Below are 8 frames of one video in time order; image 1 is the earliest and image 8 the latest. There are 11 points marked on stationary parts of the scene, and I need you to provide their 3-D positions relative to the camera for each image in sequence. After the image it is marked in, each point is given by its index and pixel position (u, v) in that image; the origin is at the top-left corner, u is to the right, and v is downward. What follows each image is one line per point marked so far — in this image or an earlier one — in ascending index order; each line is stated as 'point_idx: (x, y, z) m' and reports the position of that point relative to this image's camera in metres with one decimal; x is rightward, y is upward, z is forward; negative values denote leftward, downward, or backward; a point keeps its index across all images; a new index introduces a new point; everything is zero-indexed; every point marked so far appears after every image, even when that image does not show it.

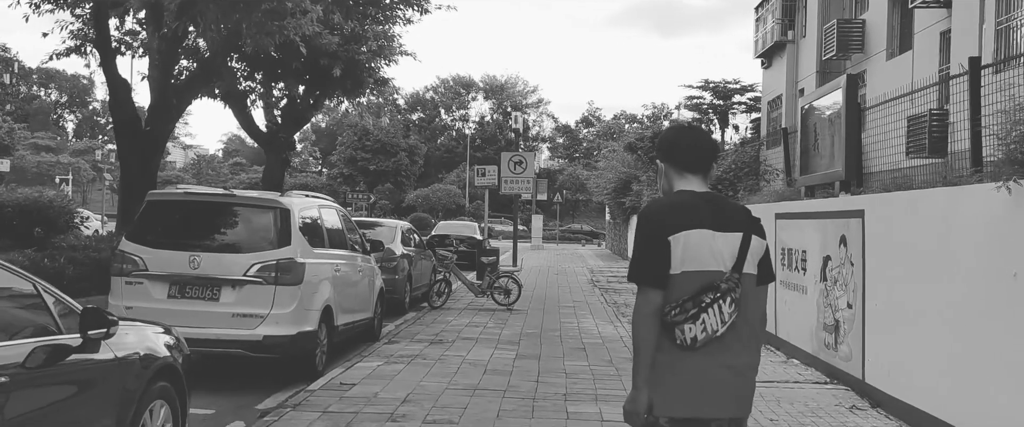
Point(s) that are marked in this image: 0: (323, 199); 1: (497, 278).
0: (-1.9, +0.1, +8.1) m
1: (-0.2, -1.0, +12.3) m
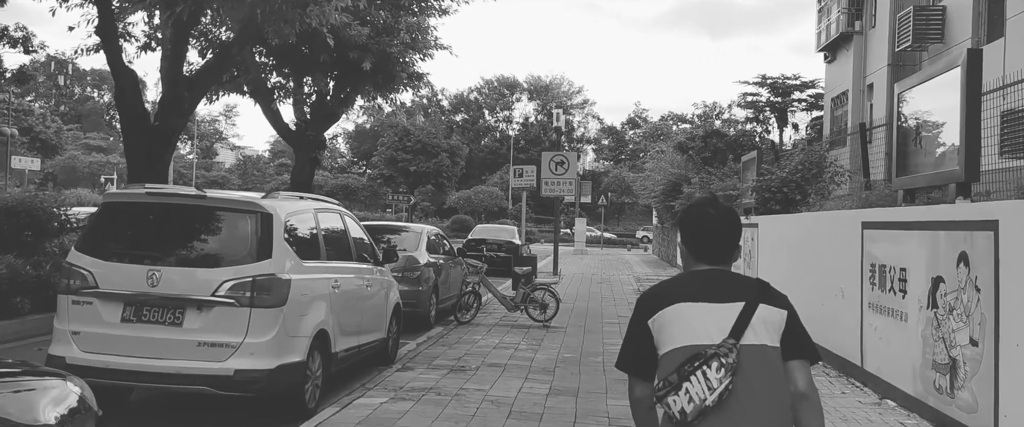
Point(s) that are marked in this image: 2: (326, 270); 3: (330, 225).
0: (-1.6, +0.1, +6.9) m
1: (+0.3, -1.1, +11.0) m
2: (-1.5, -0.5, +6.3) m
3: (-1.6, -0.1, +6.8) m
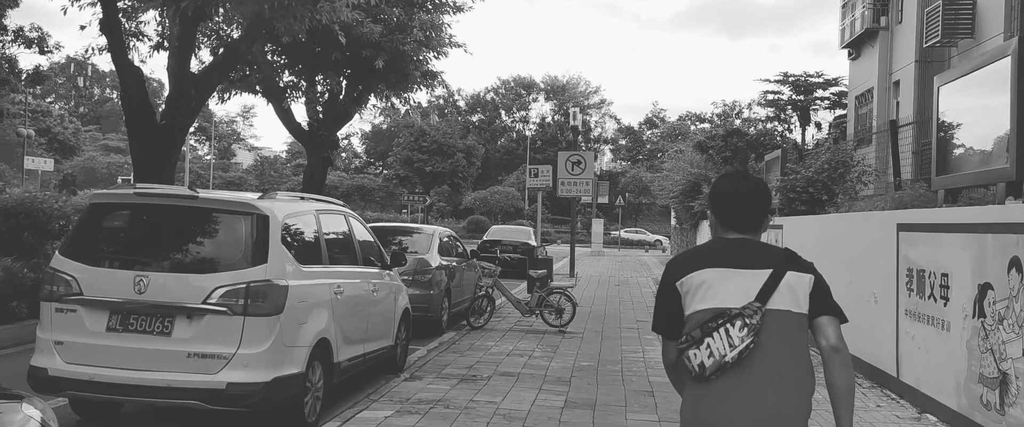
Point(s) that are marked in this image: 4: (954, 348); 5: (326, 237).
0: (-1.5, +0.1, +6.5) m
1: (+0.5, -1.1, +10.6) m
2: (-1.4, -0.5, +5.9) m
3: (-1.5, -0.1, +6.4) m
4: (+3.3, -1.0, +6.0) m
5: (-1.4, -0.2, +6.2) m
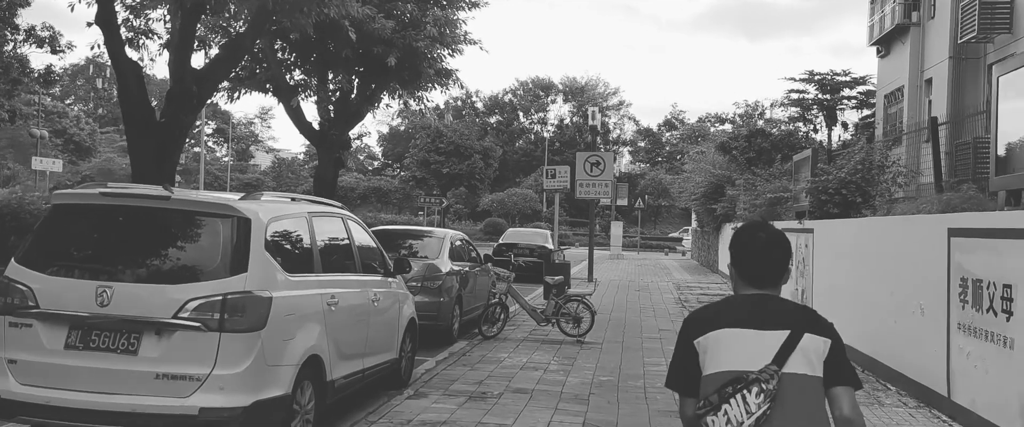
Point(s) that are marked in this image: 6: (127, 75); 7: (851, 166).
0: (-1.4, +0.1, +6.0) m
1: (+0.7, -1.1, +10.0) m
2: (-1.3, -0.5, +5.4) m
3: (-1.4, -0.1, +5.9) m
4: (+3.4, -1.0, +5.3) m
5: (-1.4, -0.2, +5.6) m
6: (-5.3, +1.9, +10.9) m
7: (+5.6, +0.8, +13.2) m
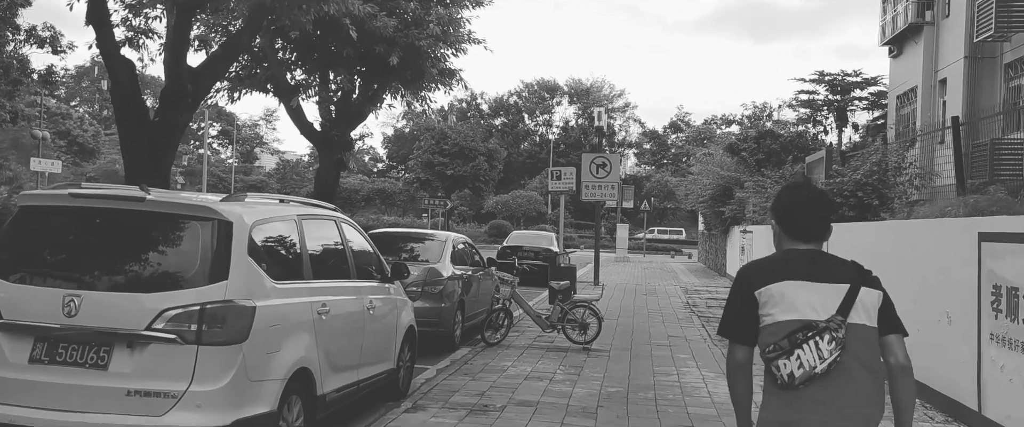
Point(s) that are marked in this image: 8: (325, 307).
0: (-1.4, 0.0, +5.6) m
1: (+0.7, -1.1, +9.7) m
2: (-1.3, -0.5, +5.0) m
3: (-1.3, -0.2, +5.5) m
4: (+3.4, -1.1, +4.9) m
5: (-1.3, -0.2, +5.3) m
6: (-5.2, +1.9, +10.6) m
7: (+5.7, +0.8, +12.8) m
8: (-1.2, -0.6, +5.1) m
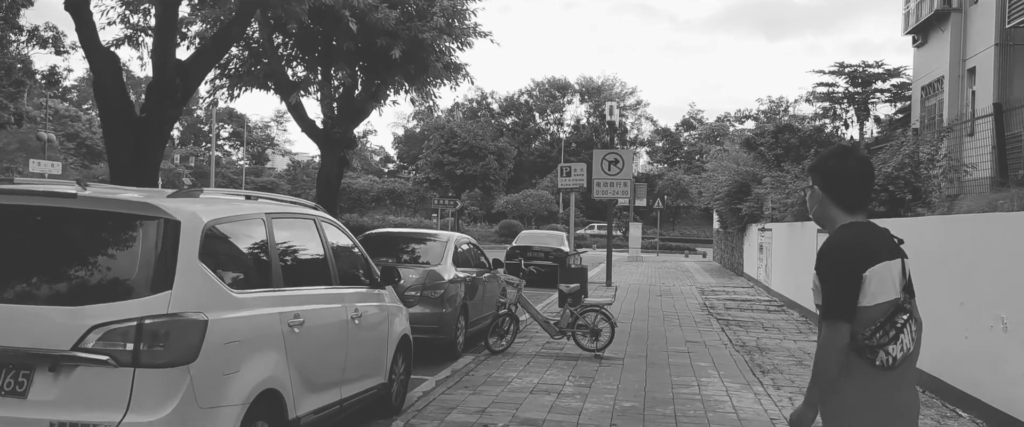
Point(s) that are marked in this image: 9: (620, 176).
0: (-1.4, 0.0, +5.0) m
1: (+0.8, -1.1, +9.0) m
2: (-1.3, -0.5, +4.4) m
3: (-1.3, -0.1, +4.9) m
4: (+3.4, -1.0, +4.2) m
5: (-1.3, -0.2, +4.7) m
6: (-5.1, +1.8, +10.0) m
7: (+5.8, +0.8, +12.0) m
8: (-1.2, -0.6, +4.5) m
9: (+2.7, +0.9, +19.6) m
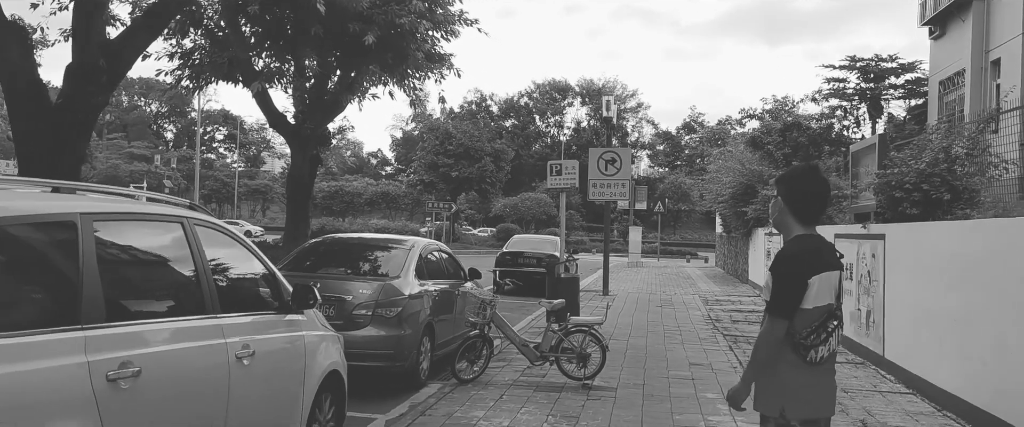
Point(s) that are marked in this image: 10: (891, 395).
0: (-1.7, 0.0, +3.6) m
1: (+0.5, -1.1, +7.6) m
2: (-1.5, -0.5, +3.0) m
3: (-1.6, -0.1, +3.5) m
4: (+3.1, -1.0, +2.8) m
5: (-1.6, -0.2, +3.3) m
6: (-5.4, +1.8, +8.6) m
7: (+5.5, +0.8, +10.6) m
8: (-1.5, -0.6, +3.1) m
9: (+2.4, +0.8, +18.2) m
10: (+3.6, -1.7, +7.5) m
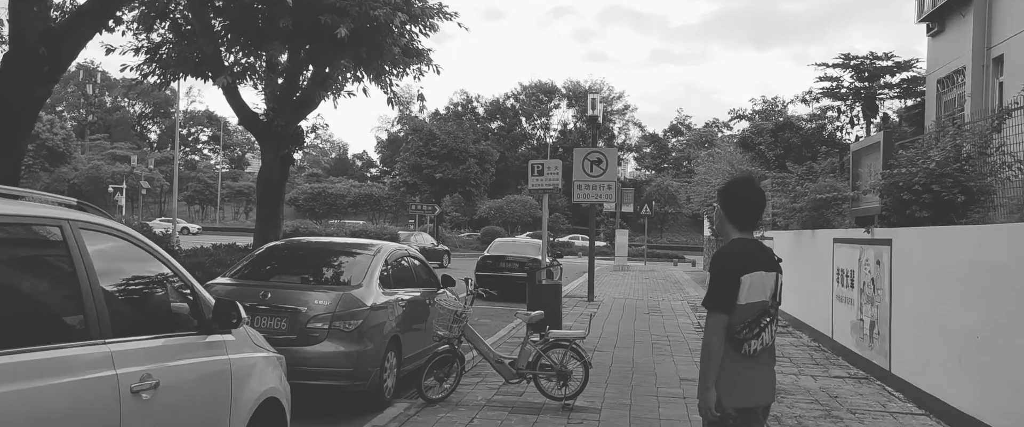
0: (-1.8, 0.0, +2.9) m
1: (+0.3, -1.2, +6.9) m
2: (-1.7, -0.5, +2.3) m
3: (-1.8, -0.1, +2.8) m
4: (+3.0, -1.0, +2.2) m
5: (-1.8, -0.2, +2.5) m
6: (-5.6, +1.8, +7.8) m
7: (+5.2, +0.7, +10.0) m
8: (-1.6, -0.6, +2.4) m
9: (+2.0, +0.8, +17.6) m
10: (+3.3, -1.7, +6.8) m
